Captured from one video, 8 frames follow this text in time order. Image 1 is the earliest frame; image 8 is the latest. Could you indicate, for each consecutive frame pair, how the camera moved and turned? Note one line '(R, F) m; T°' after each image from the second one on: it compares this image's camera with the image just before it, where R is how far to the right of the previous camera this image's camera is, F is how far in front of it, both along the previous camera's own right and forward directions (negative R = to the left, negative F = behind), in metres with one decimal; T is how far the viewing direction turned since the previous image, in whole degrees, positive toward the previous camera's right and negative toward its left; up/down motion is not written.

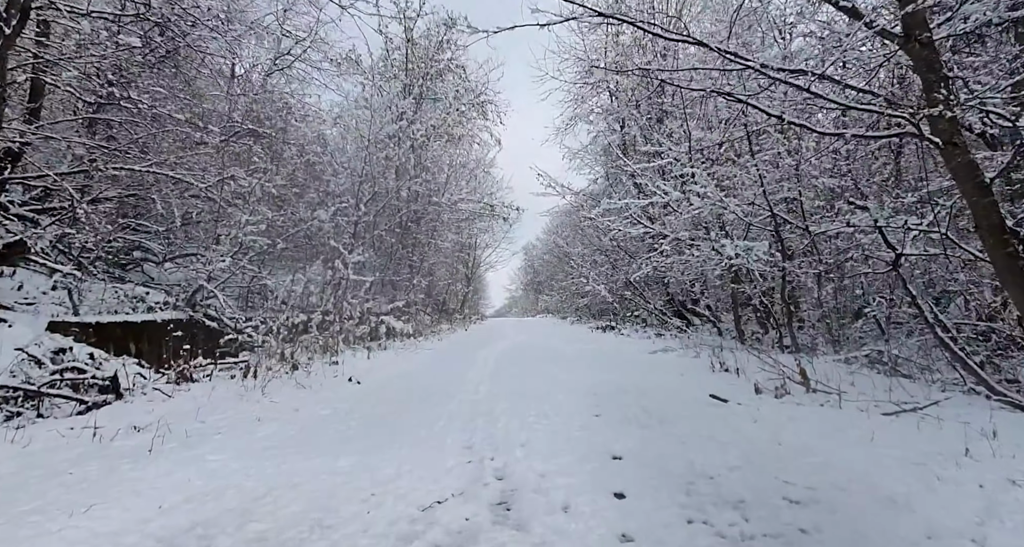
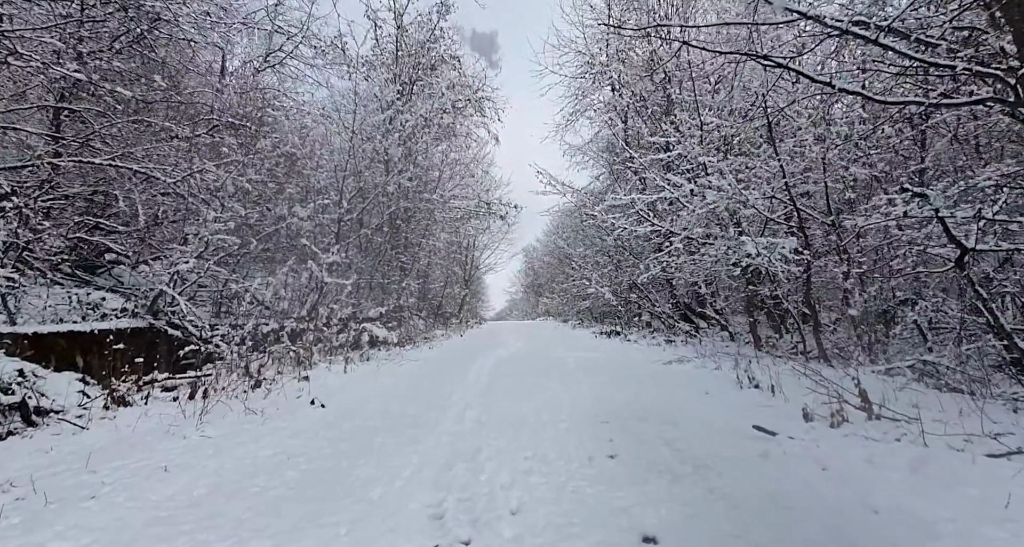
(+0.1, +0.8) m; 0°
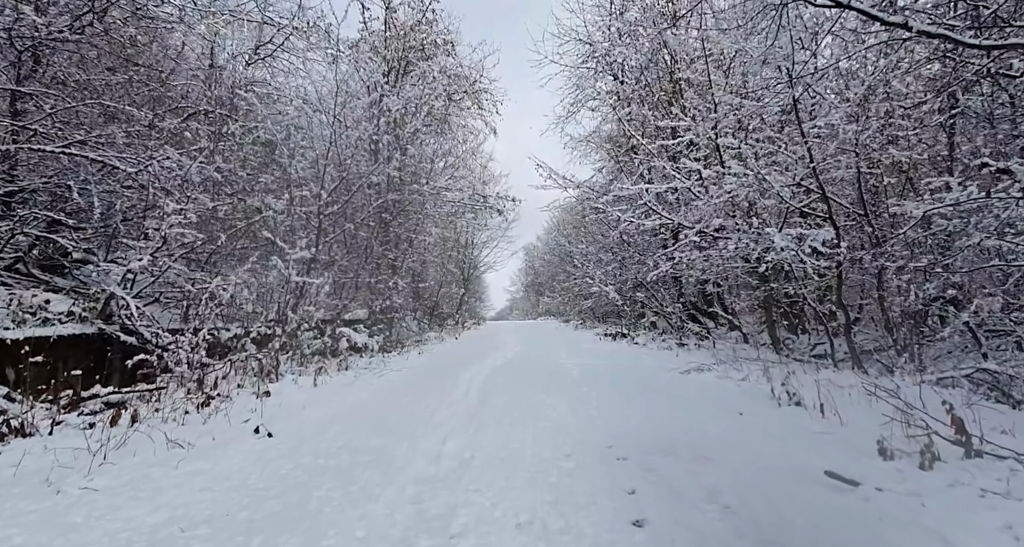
(+0.1, +0.8) m; 0°
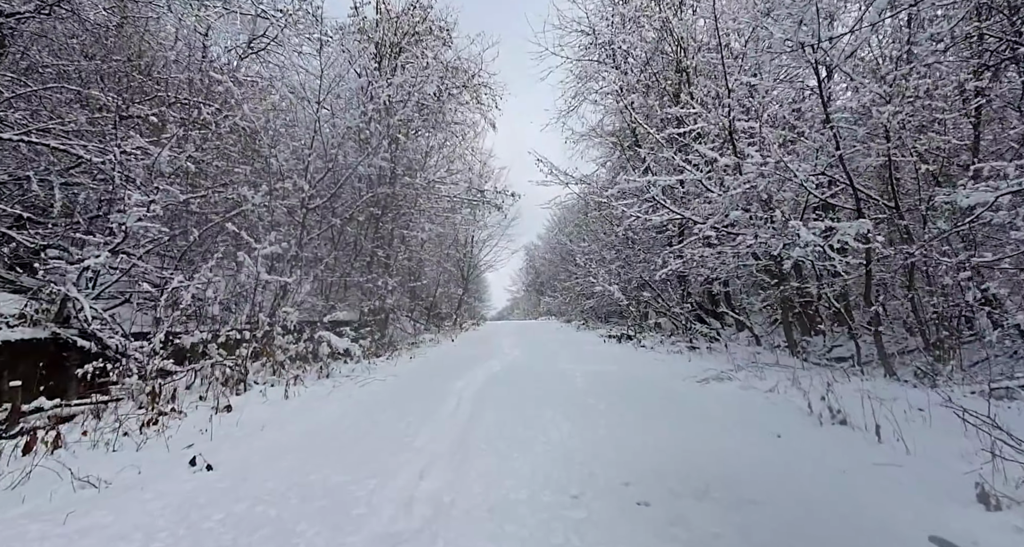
(0.0, +0.6) m; 0°
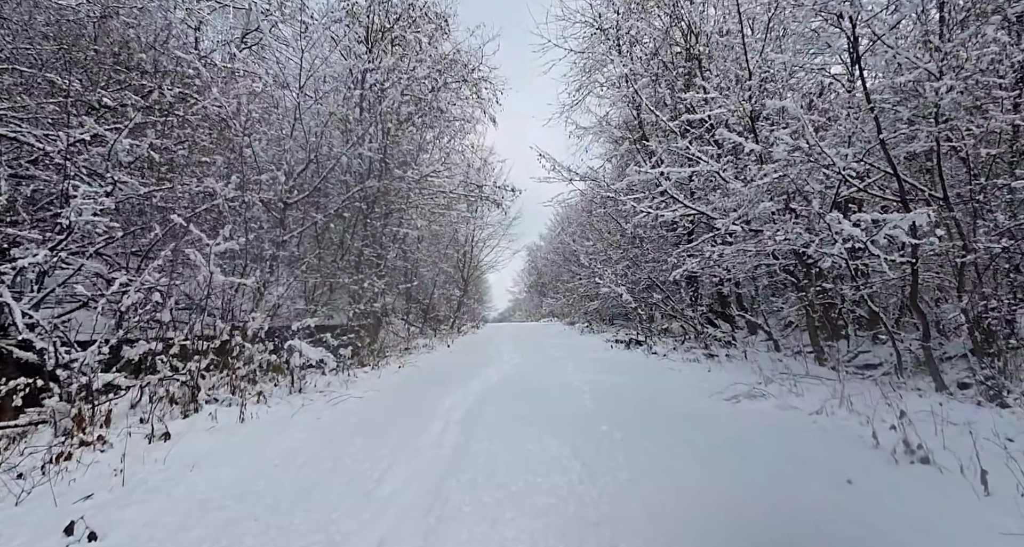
(0.0, +0.7) m; 0°
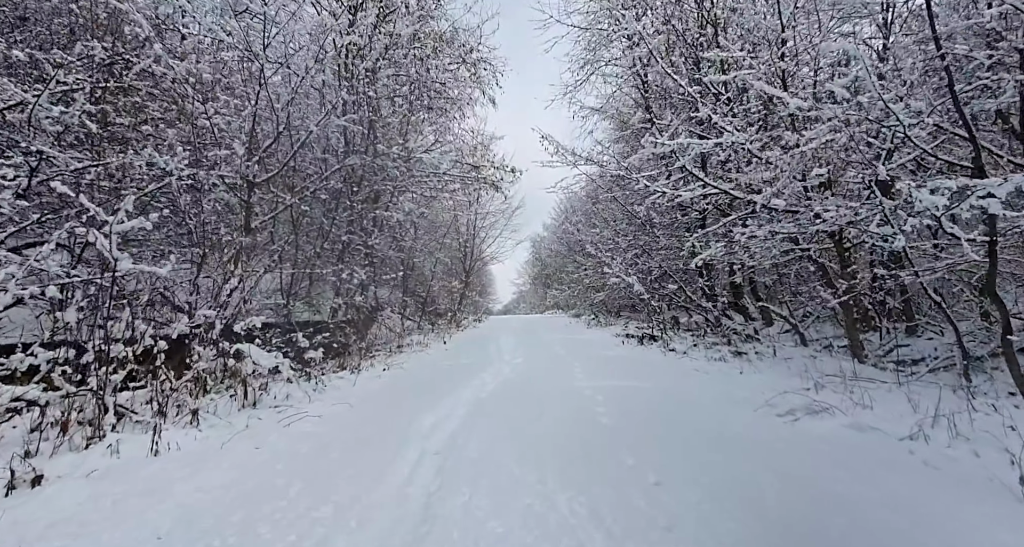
(+0.1, +0.9) m; -1°
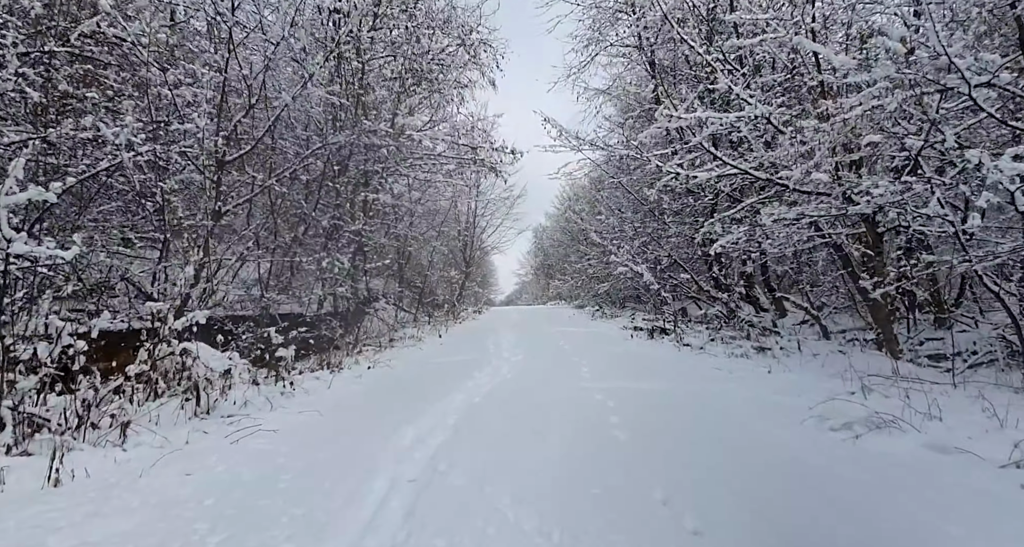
(0.0, +0.6) m; 0°
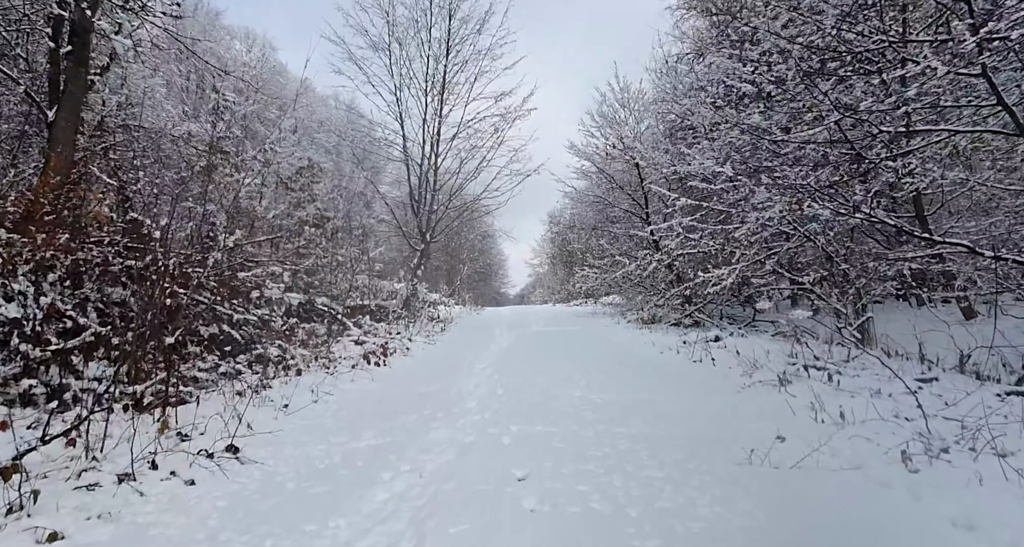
(0.0, +0.7) m; 0°
